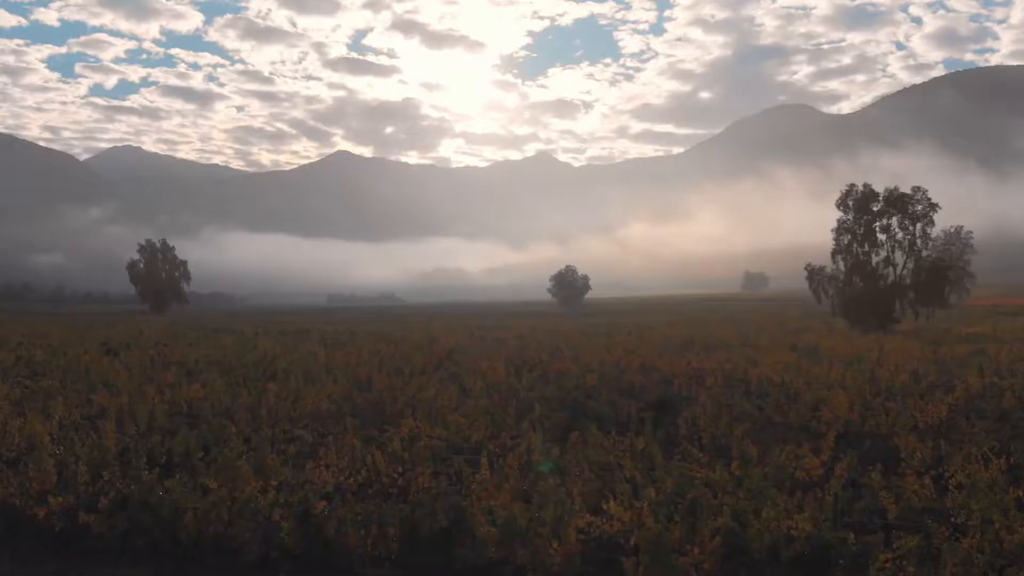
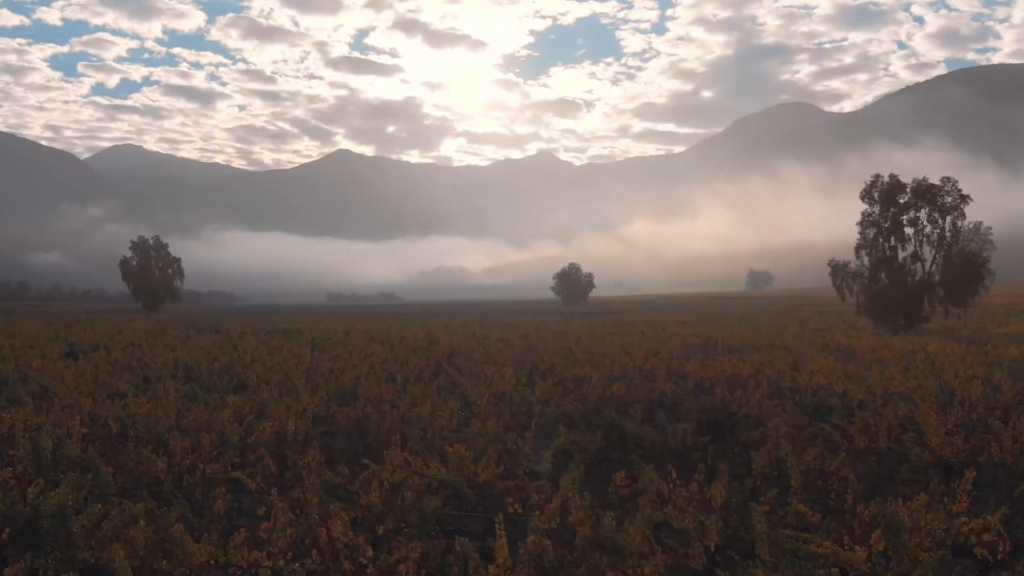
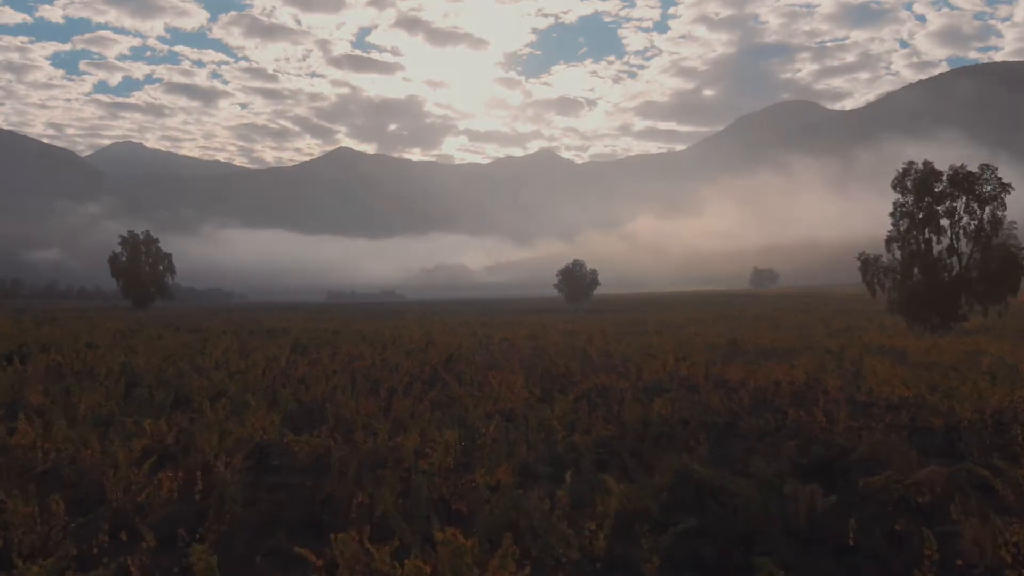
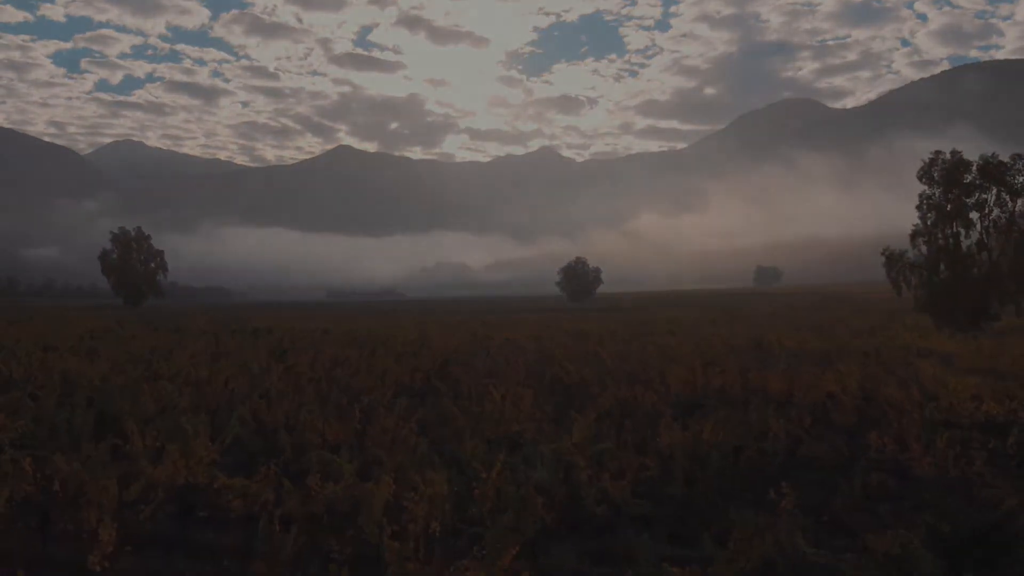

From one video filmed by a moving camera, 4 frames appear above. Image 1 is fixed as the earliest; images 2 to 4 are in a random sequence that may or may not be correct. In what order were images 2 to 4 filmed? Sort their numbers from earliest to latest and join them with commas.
2, 3, 4
